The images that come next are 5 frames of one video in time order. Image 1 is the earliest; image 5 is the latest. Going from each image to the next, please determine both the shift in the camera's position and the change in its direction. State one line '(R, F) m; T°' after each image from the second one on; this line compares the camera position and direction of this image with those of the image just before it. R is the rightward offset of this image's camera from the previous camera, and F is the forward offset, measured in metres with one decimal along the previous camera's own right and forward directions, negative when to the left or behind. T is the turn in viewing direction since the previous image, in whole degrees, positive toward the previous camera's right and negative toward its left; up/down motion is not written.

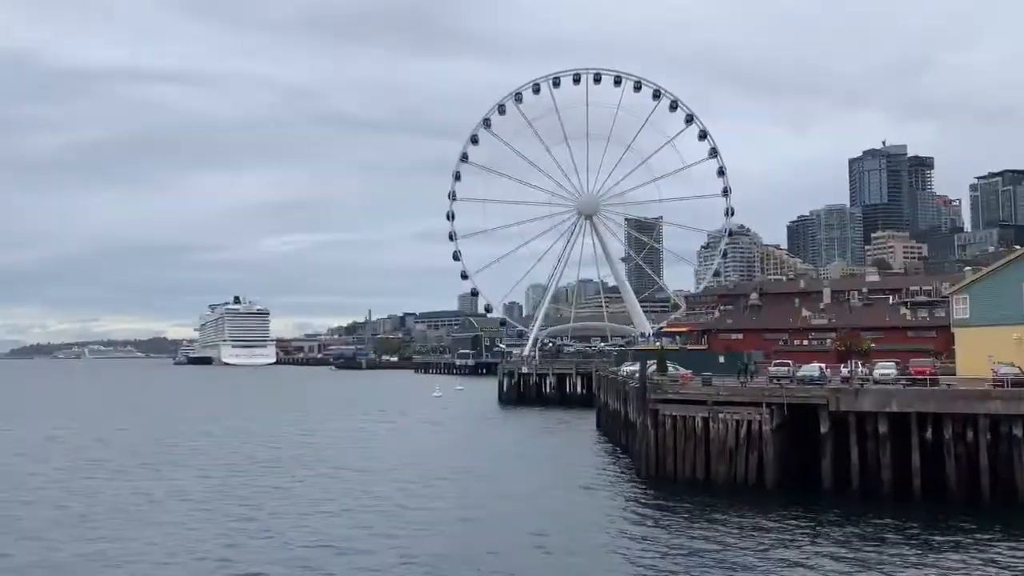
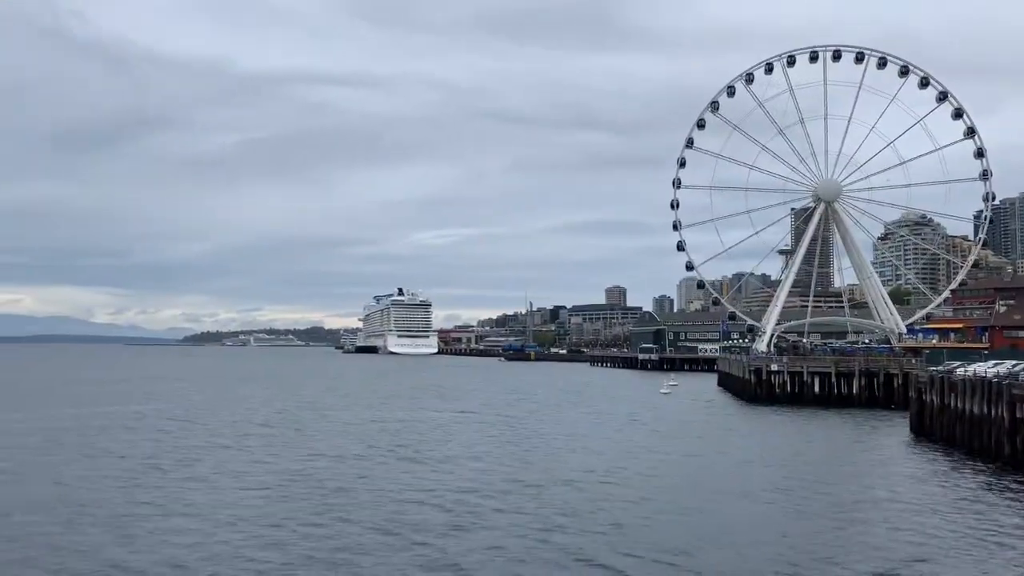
(-6.0, +1.5) m; -9°
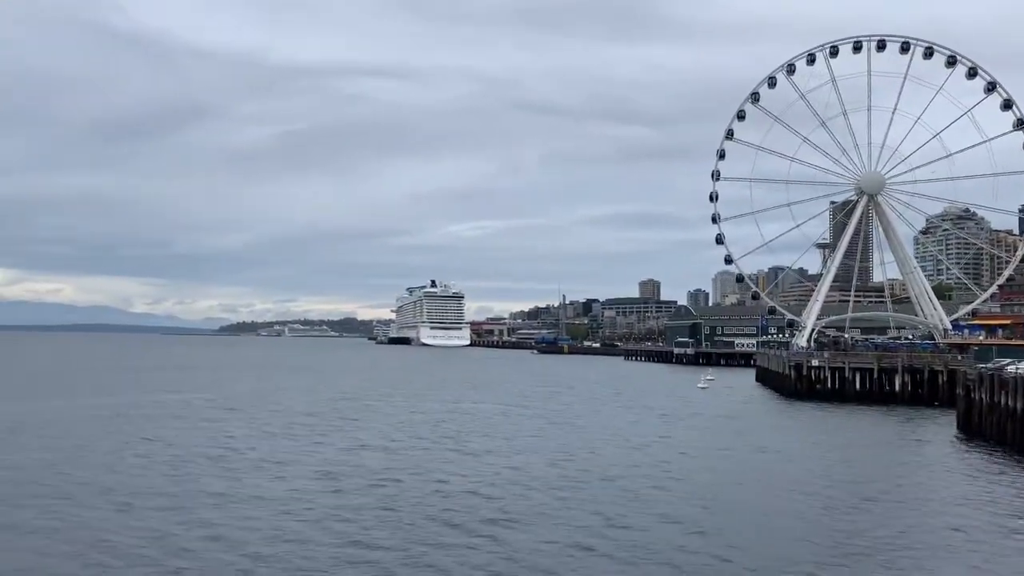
(-0.3, +0.2) m; -2°
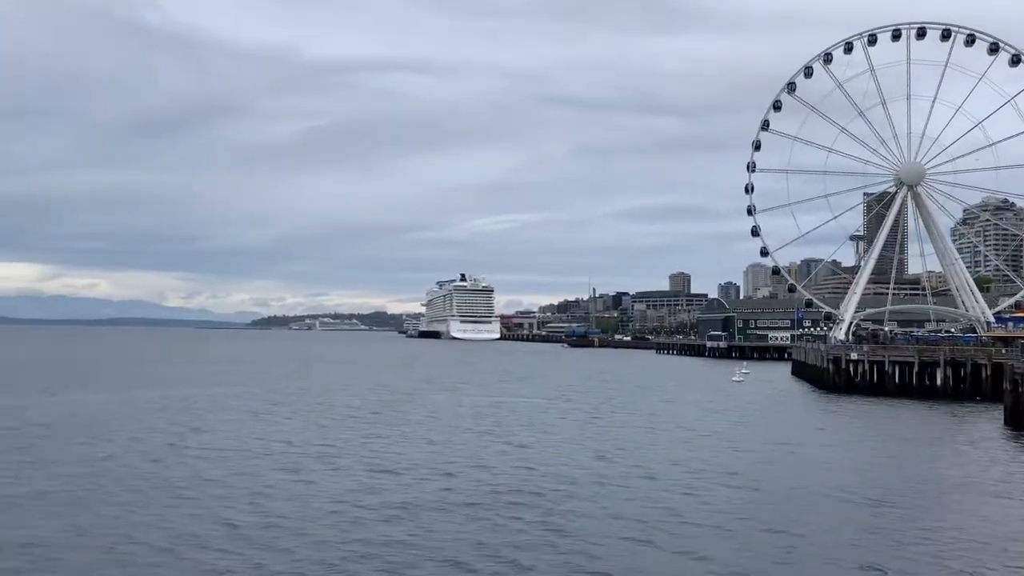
(-0.3, +0.2) m; -2°
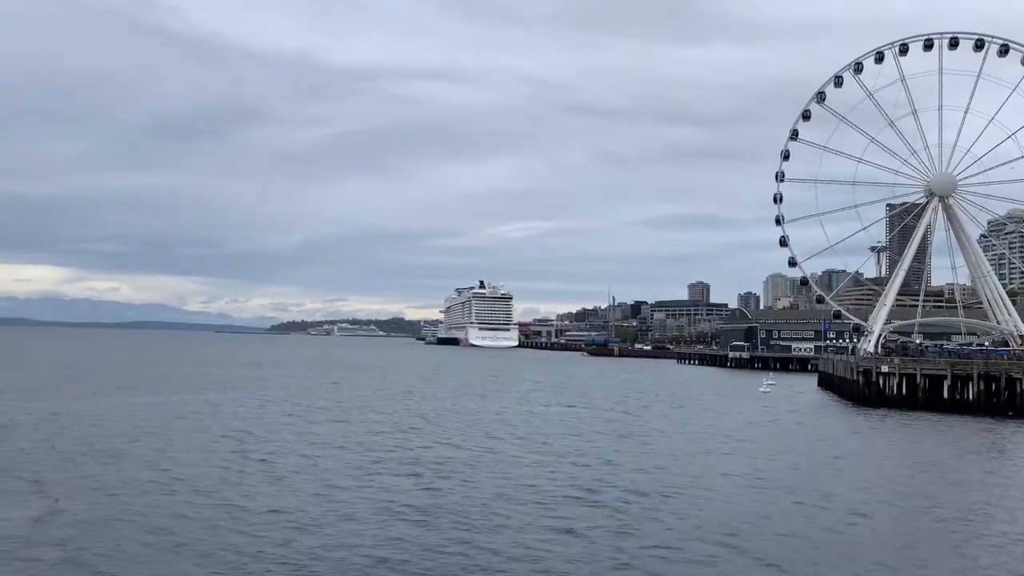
(-0.5, +0.2) m; -1°
